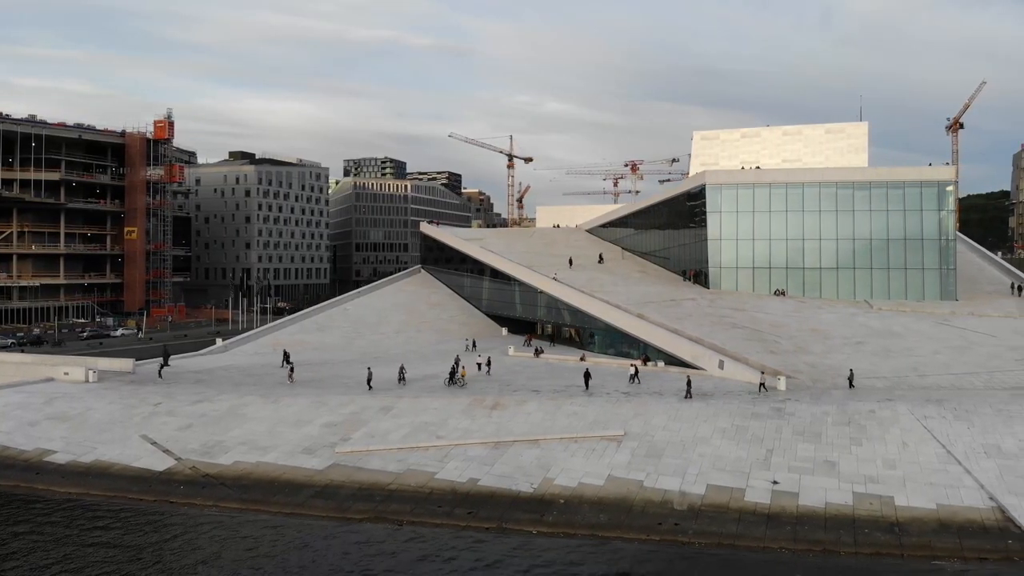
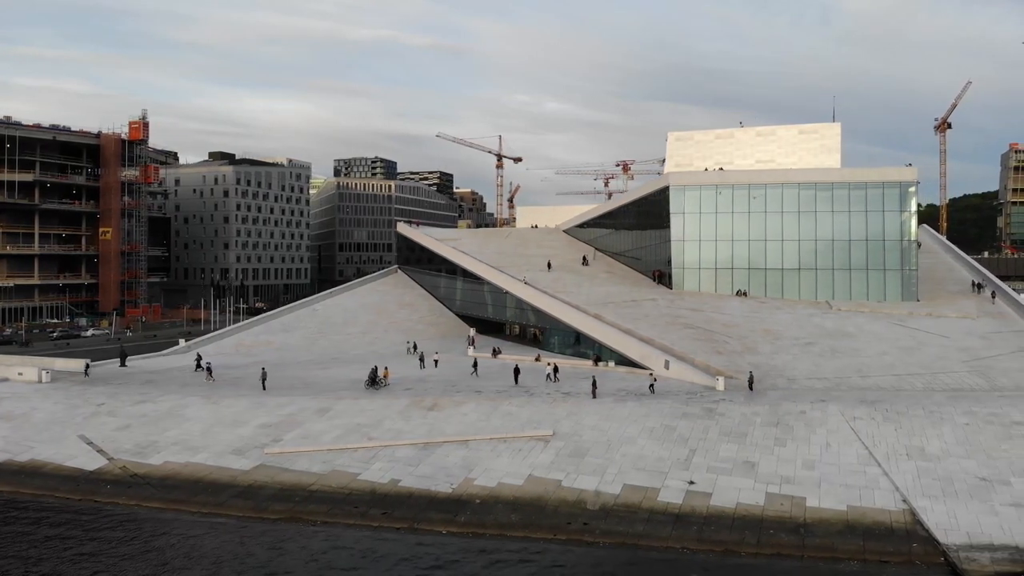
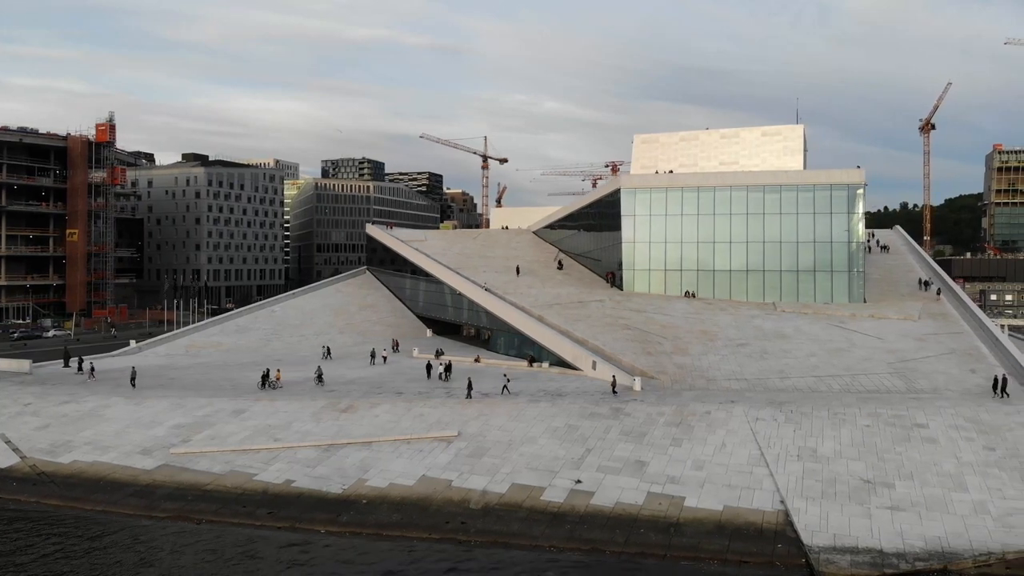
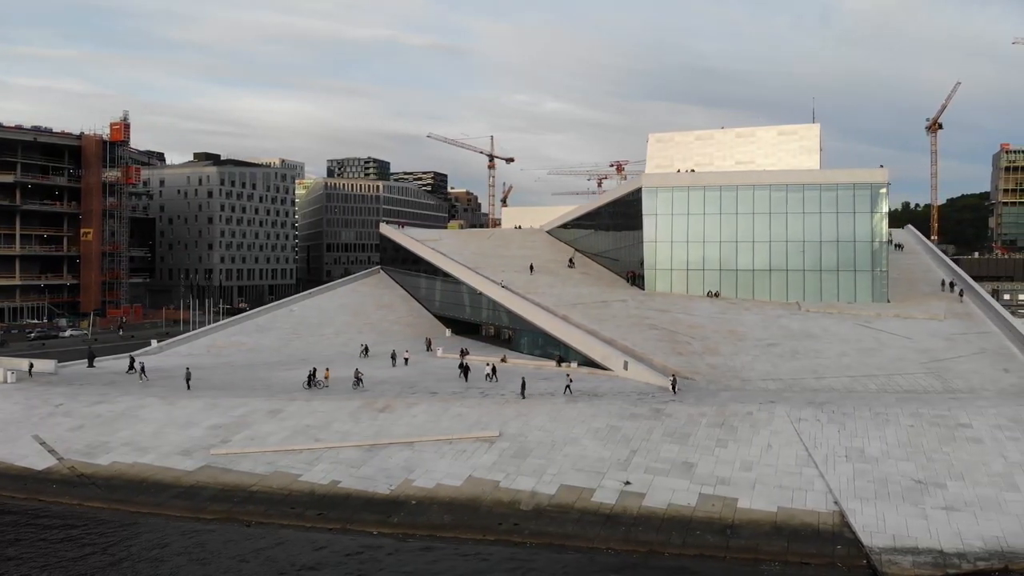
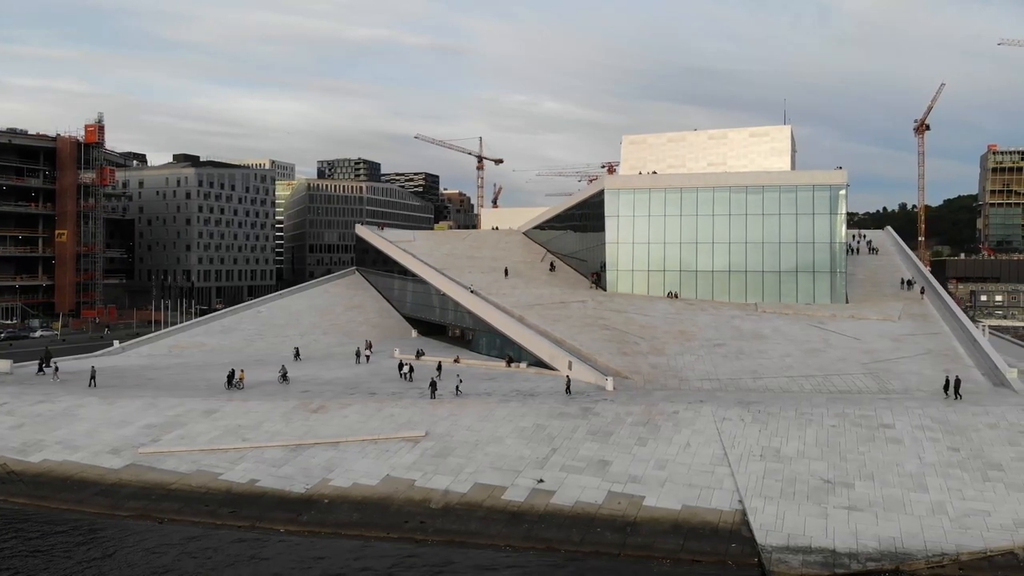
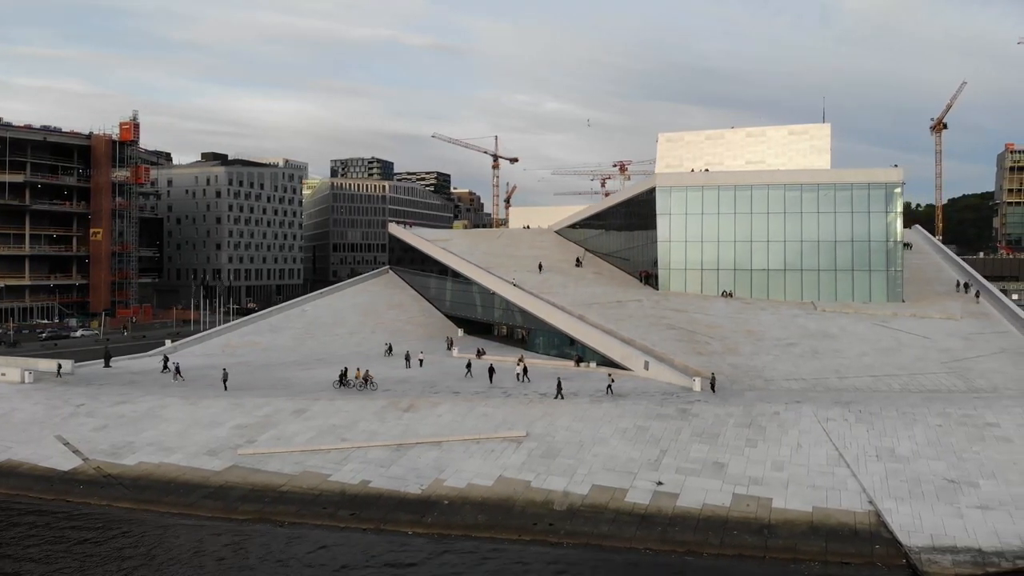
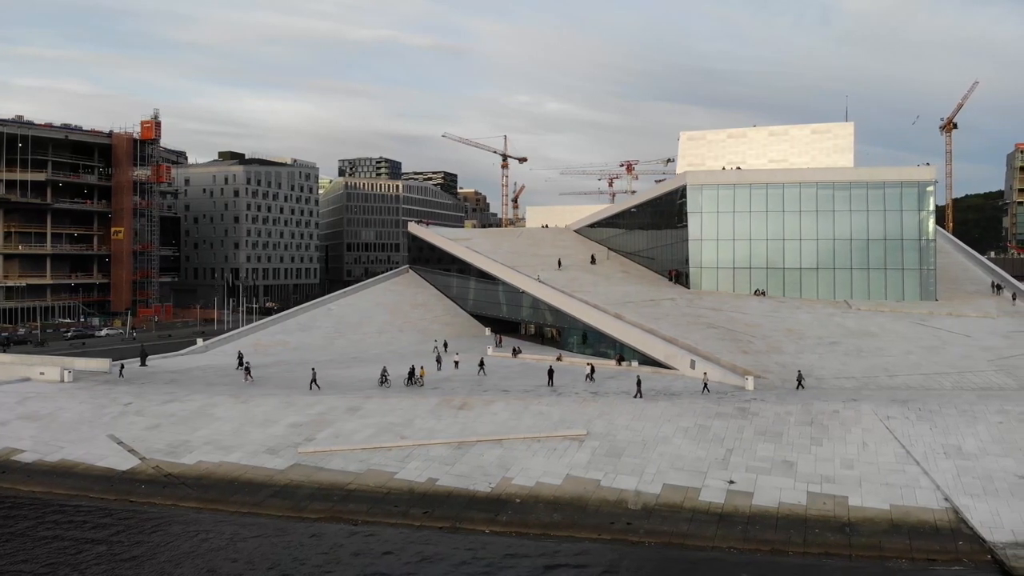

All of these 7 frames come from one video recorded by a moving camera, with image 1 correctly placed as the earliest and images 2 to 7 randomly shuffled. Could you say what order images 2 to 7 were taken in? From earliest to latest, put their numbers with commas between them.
7, 2, 6, 4, 3, 5
